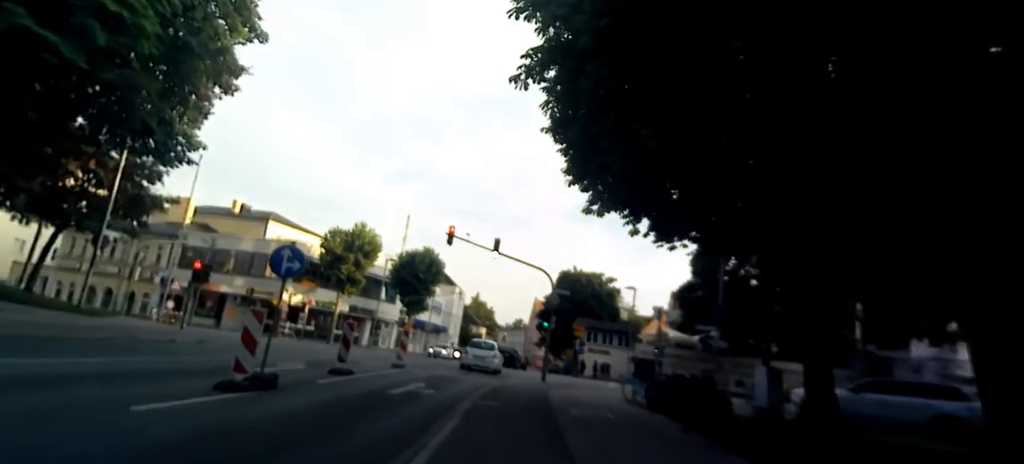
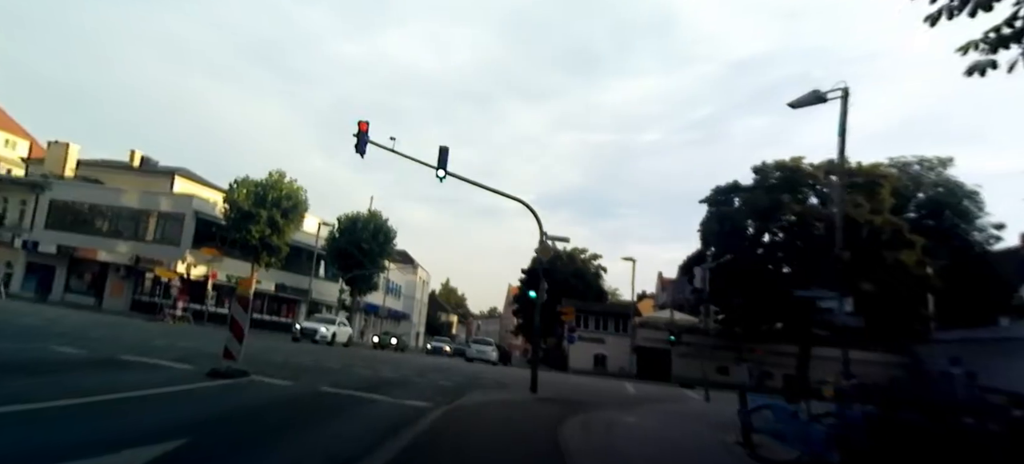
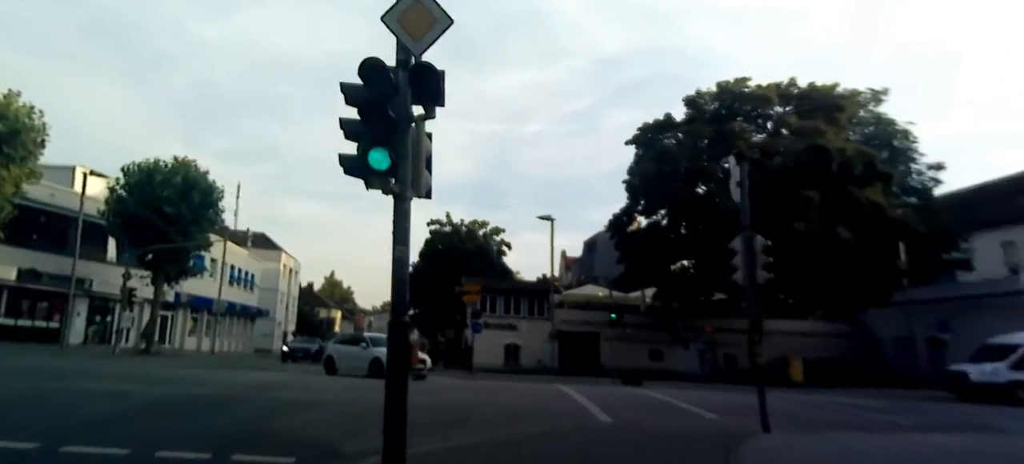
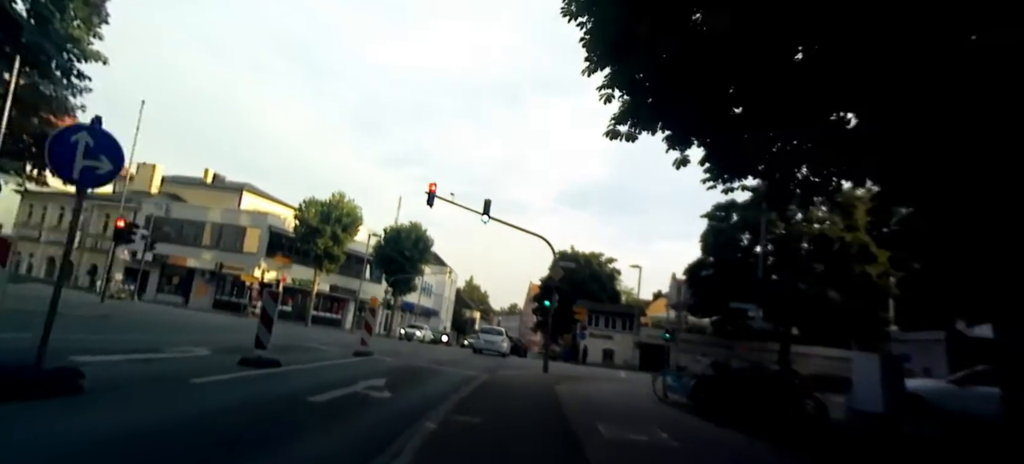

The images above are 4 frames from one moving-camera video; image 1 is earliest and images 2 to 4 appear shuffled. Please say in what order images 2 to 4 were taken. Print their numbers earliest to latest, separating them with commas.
4, 2, 3
